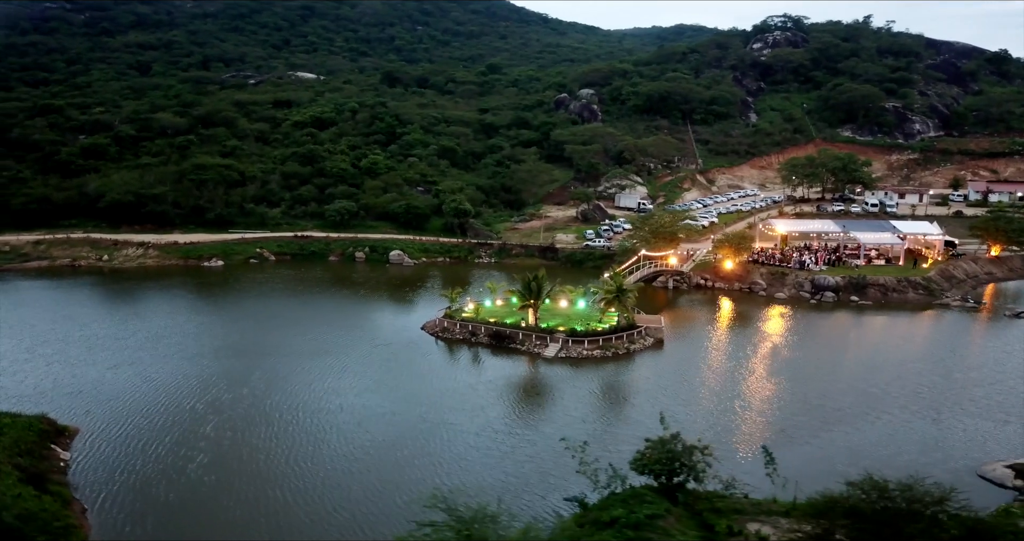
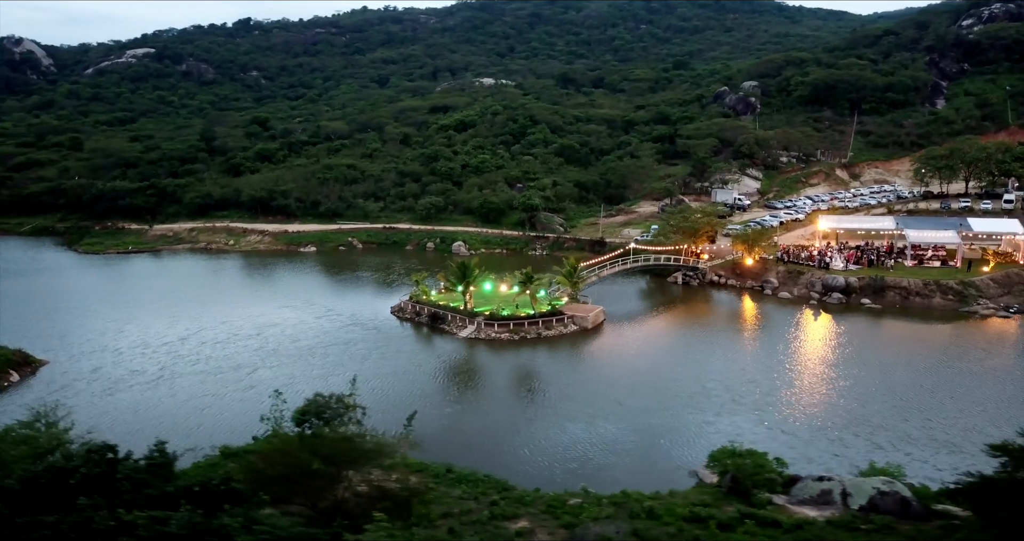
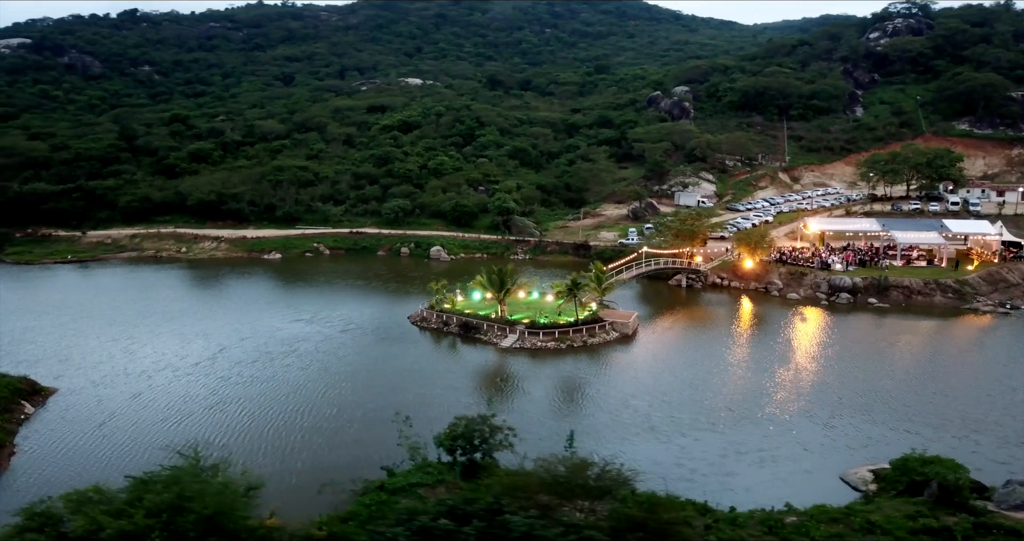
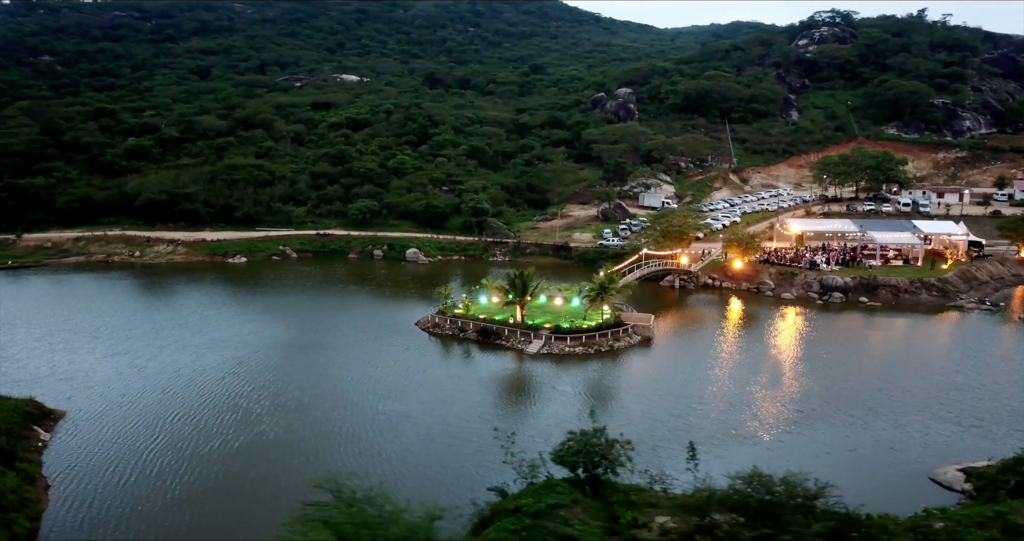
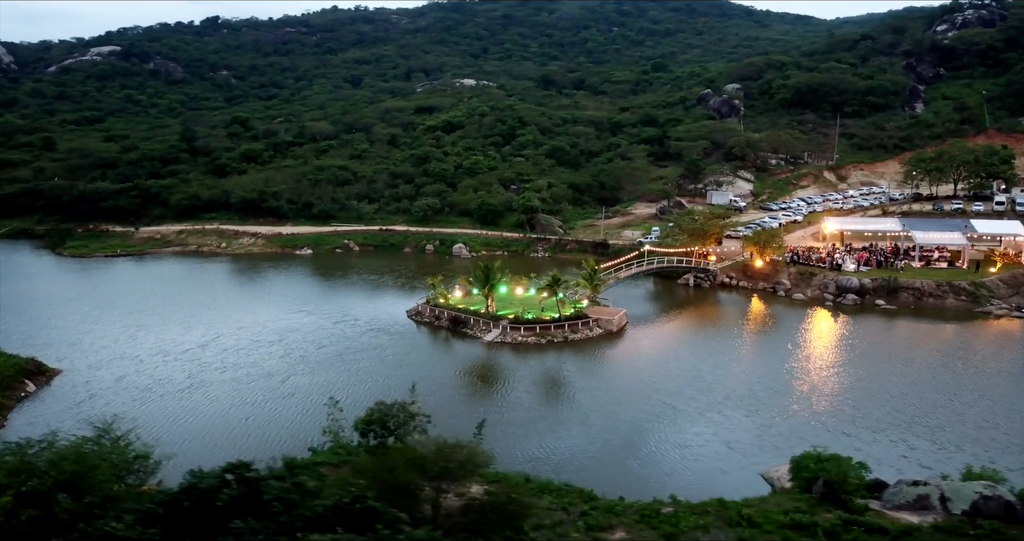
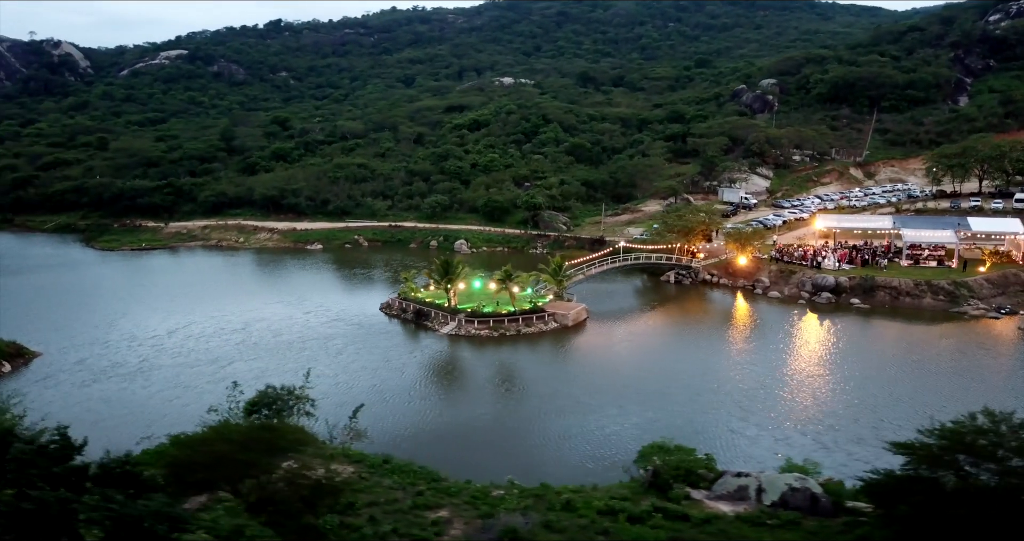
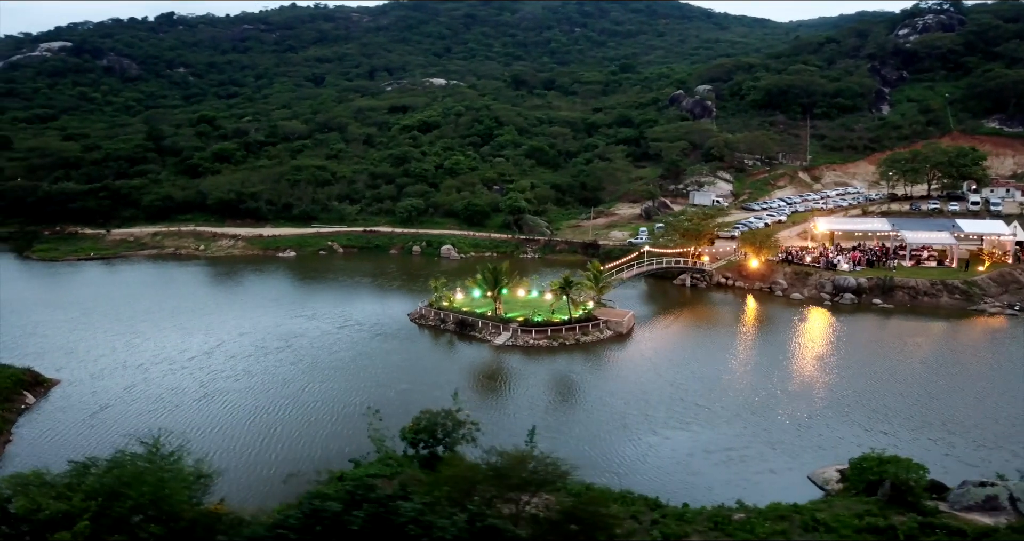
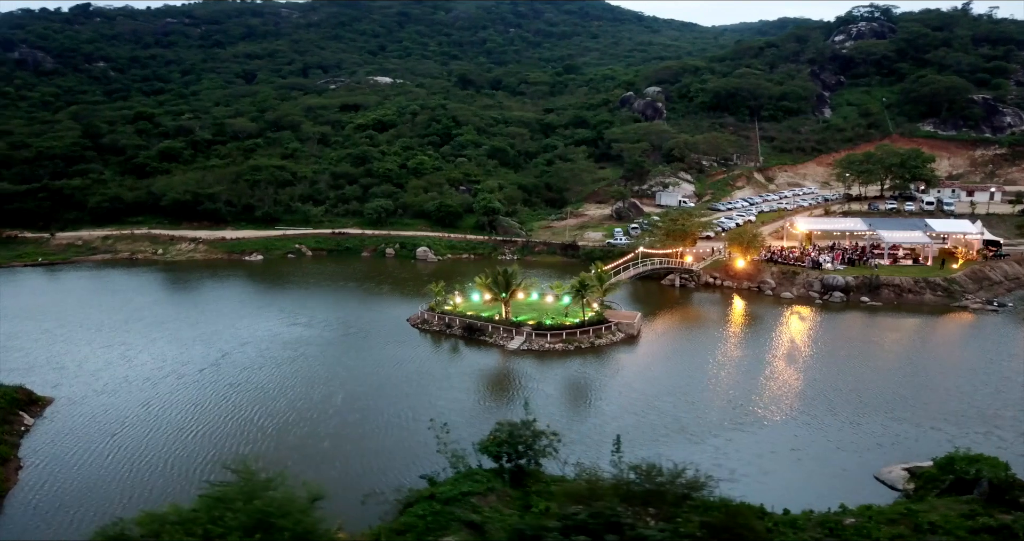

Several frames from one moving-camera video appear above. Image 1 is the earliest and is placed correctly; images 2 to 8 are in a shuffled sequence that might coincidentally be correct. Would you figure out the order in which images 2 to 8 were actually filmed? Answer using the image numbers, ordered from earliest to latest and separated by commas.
4, 8, 3, 7, 5, 2, 6
